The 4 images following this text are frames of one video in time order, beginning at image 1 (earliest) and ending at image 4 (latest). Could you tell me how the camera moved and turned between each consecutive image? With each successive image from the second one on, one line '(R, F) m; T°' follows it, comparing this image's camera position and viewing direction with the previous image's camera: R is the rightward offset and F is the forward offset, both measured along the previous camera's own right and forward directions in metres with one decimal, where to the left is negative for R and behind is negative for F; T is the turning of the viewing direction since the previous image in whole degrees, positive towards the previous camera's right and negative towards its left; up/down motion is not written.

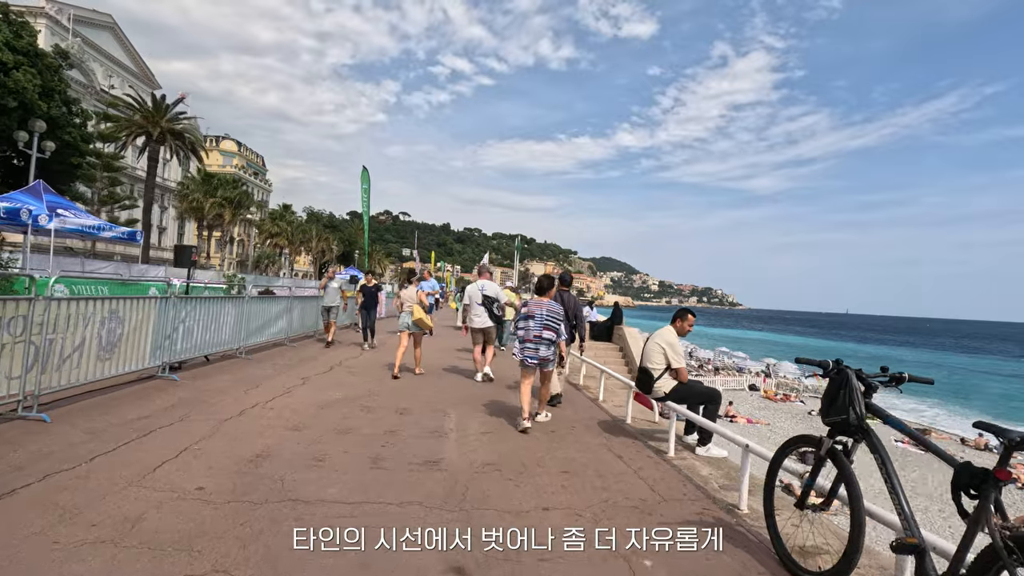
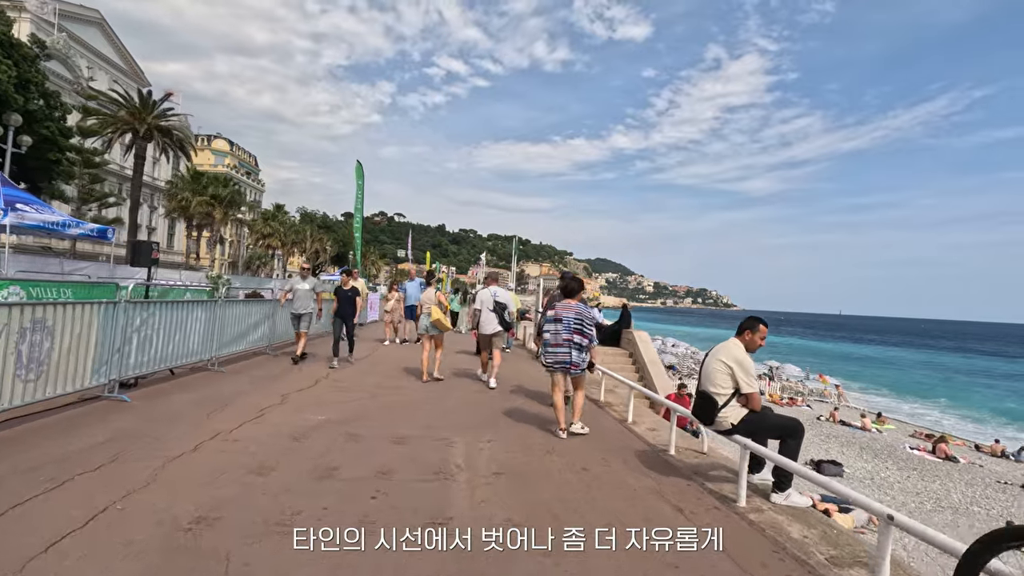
(-0.2, +1.1) m; +1°
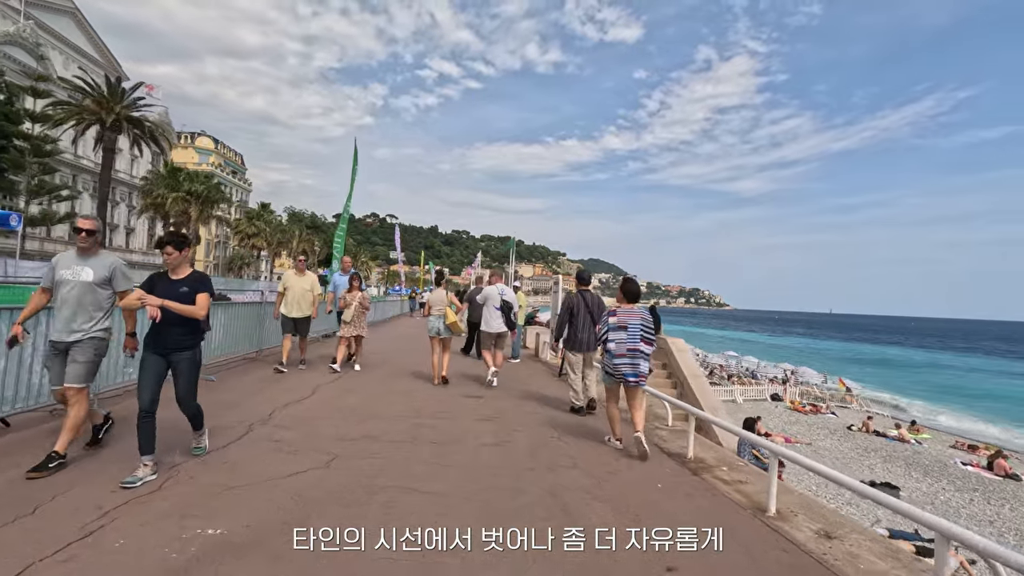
(-0.4, +2.8) m; +1°
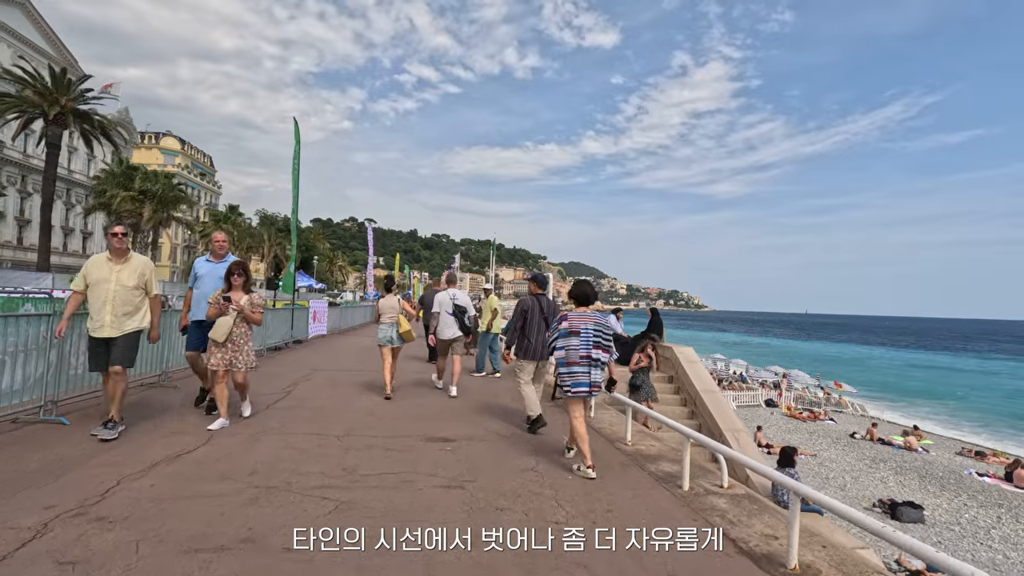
(0.0, +2.1) m; +2°
